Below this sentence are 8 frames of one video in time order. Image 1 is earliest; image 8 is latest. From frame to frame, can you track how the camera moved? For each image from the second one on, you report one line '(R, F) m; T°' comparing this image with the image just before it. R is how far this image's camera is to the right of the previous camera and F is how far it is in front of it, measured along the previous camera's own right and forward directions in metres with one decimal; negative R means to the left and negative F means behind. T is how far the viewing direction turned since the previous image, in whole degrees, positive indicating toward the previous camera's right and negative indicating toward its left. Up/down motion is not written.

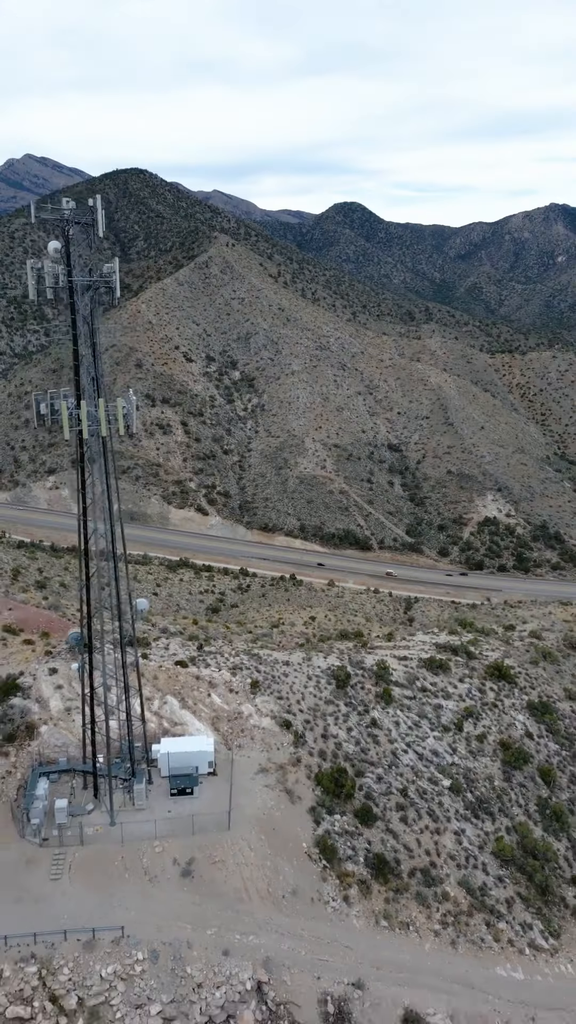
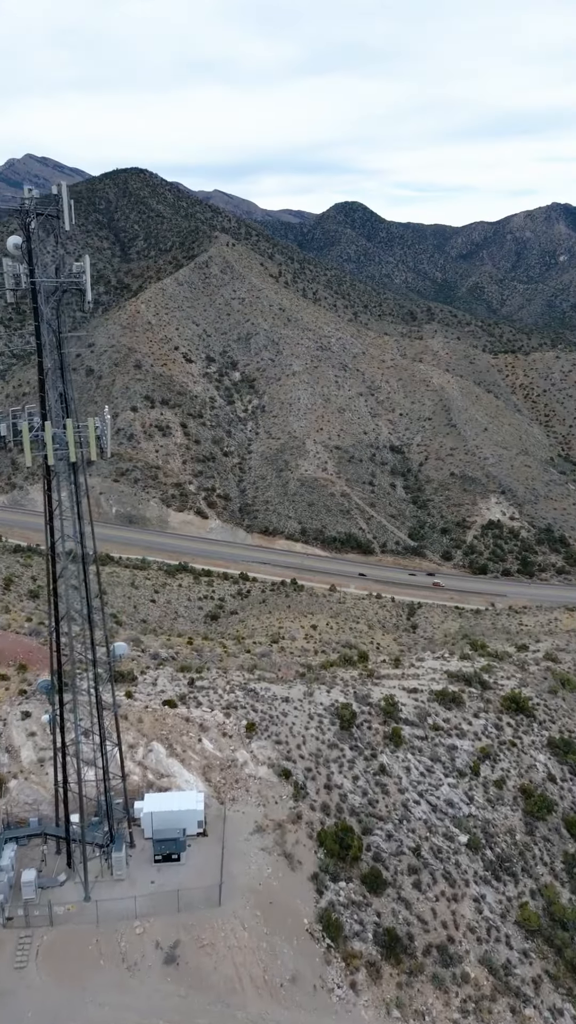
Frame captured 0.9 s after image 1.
(0.0, +1.0) m; 0°
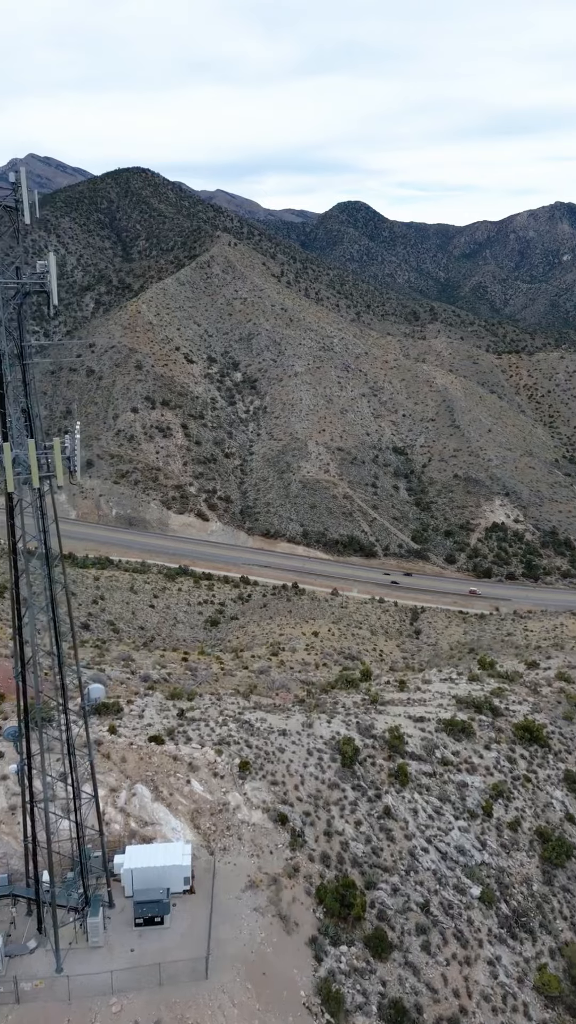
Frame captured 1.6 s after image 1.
(+0.1, +0.7) m; 0°
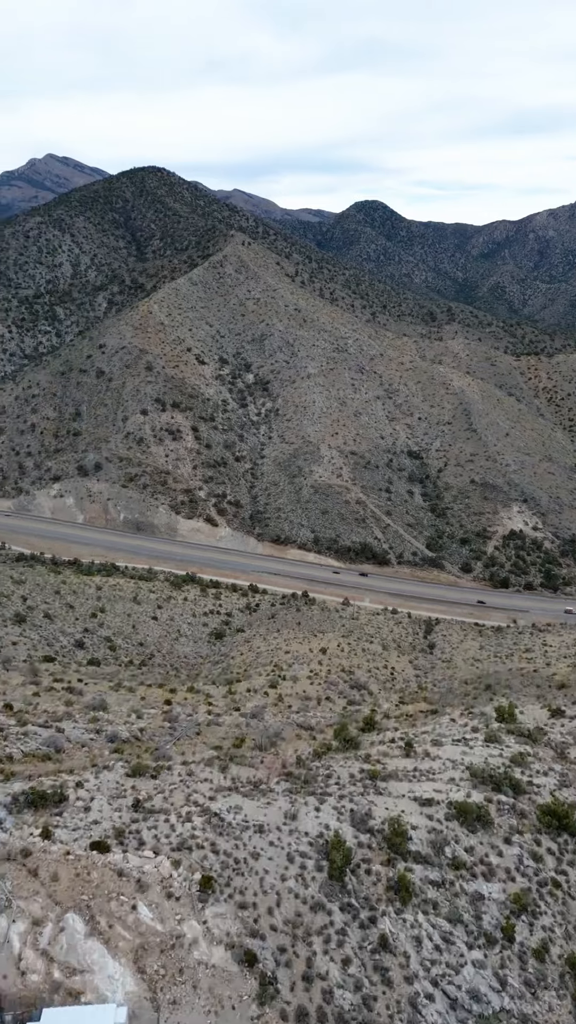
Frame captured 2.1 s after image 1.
(+0.4, +1.6) m; -1°
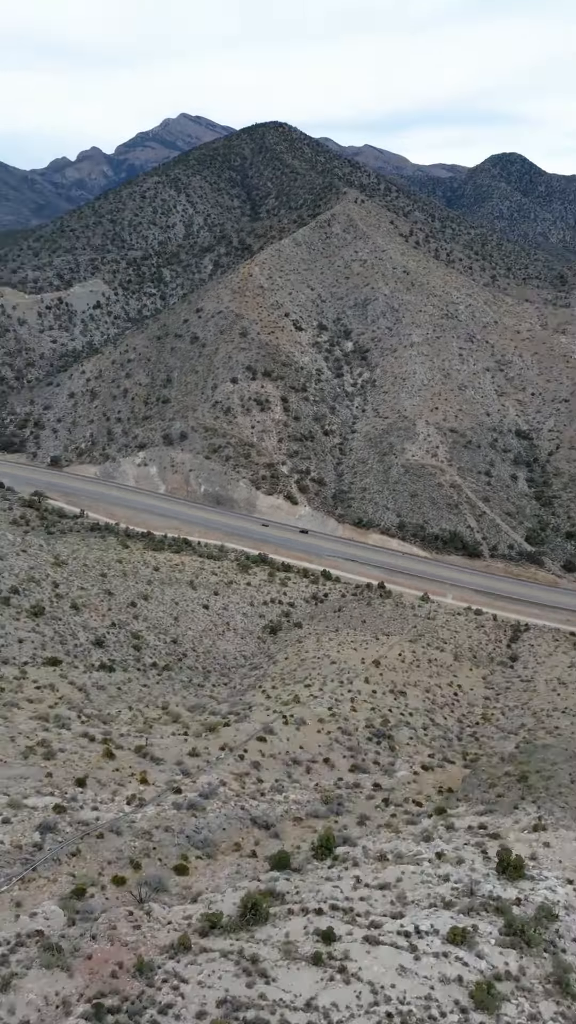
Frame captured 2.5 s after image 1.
(+2.4, +3.8) m; -9°
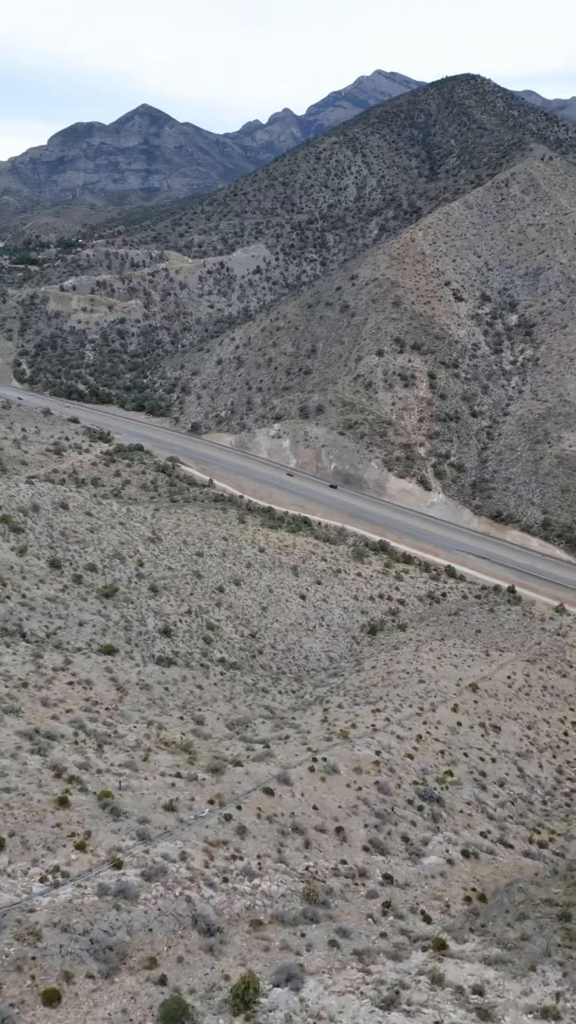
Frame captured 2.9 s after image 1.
(+2.4, +2.8) m; -13°
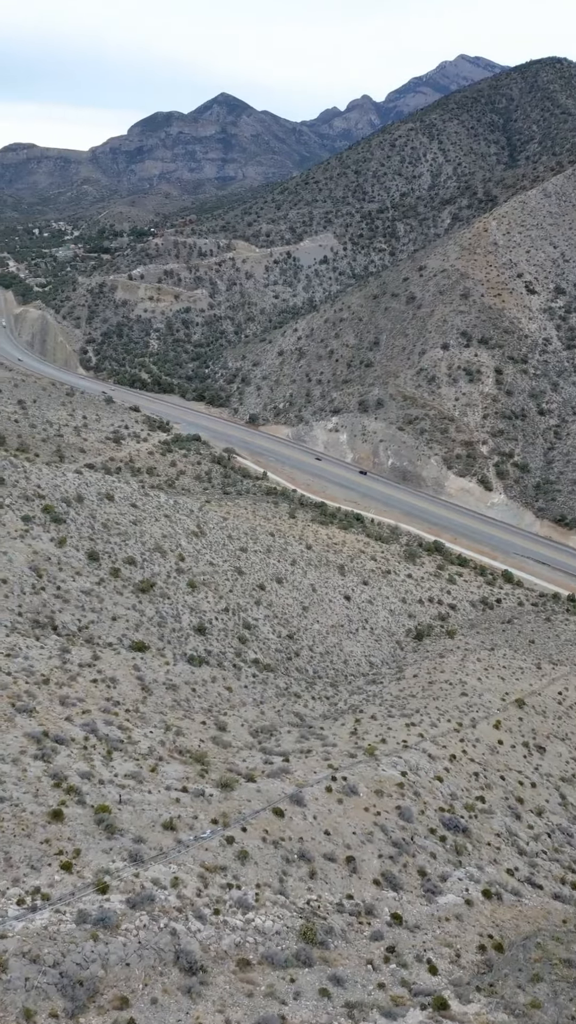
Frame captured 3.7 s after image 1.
(+0.8, +0.8) m; -5°
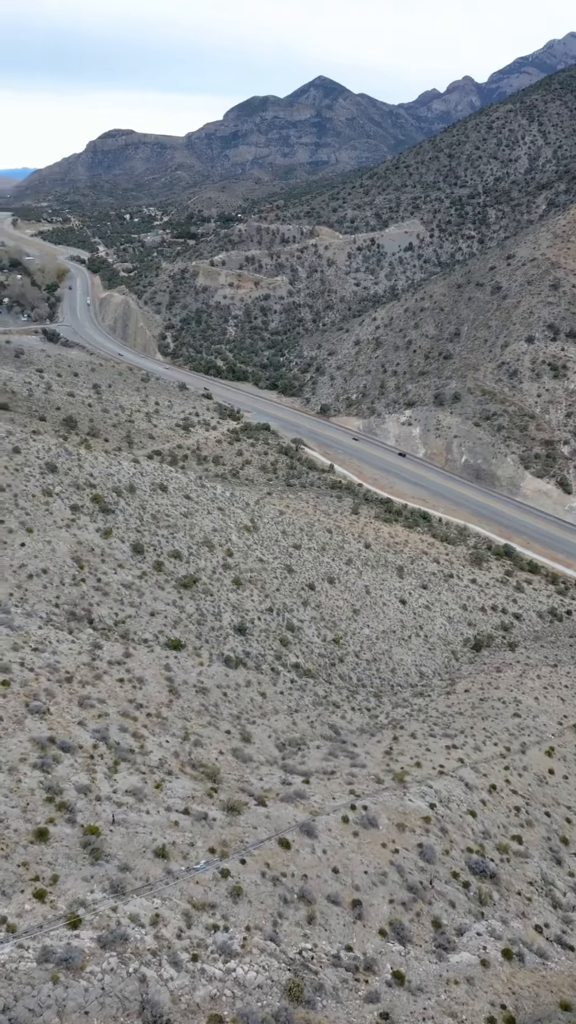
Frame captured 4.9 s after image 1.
(+1.0, +1.0) m; -6°
